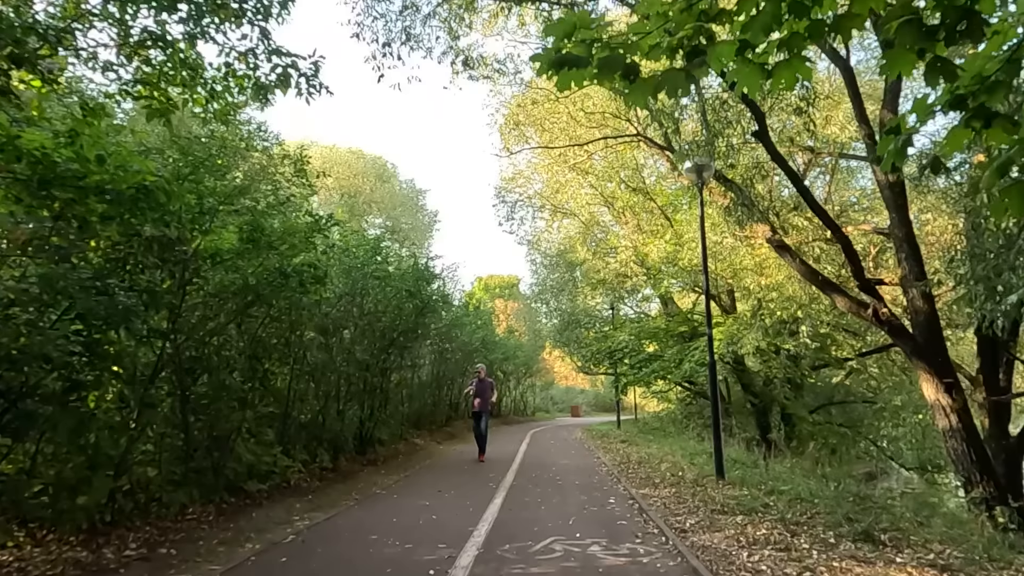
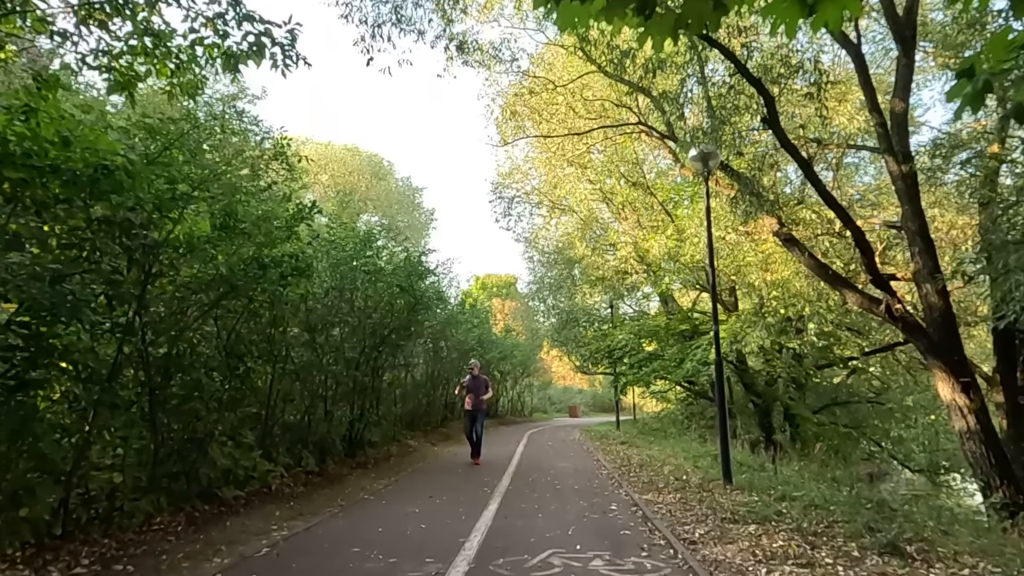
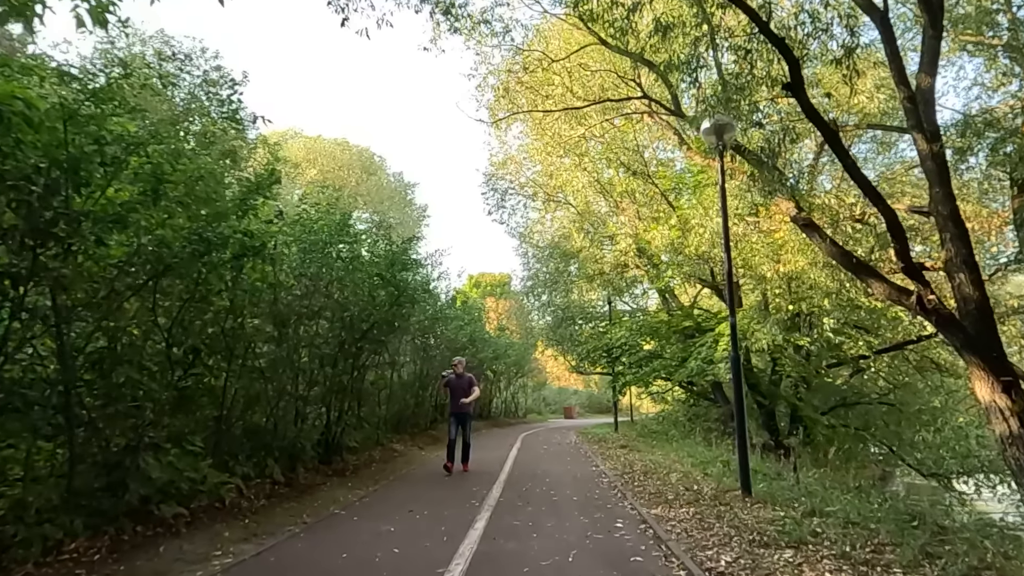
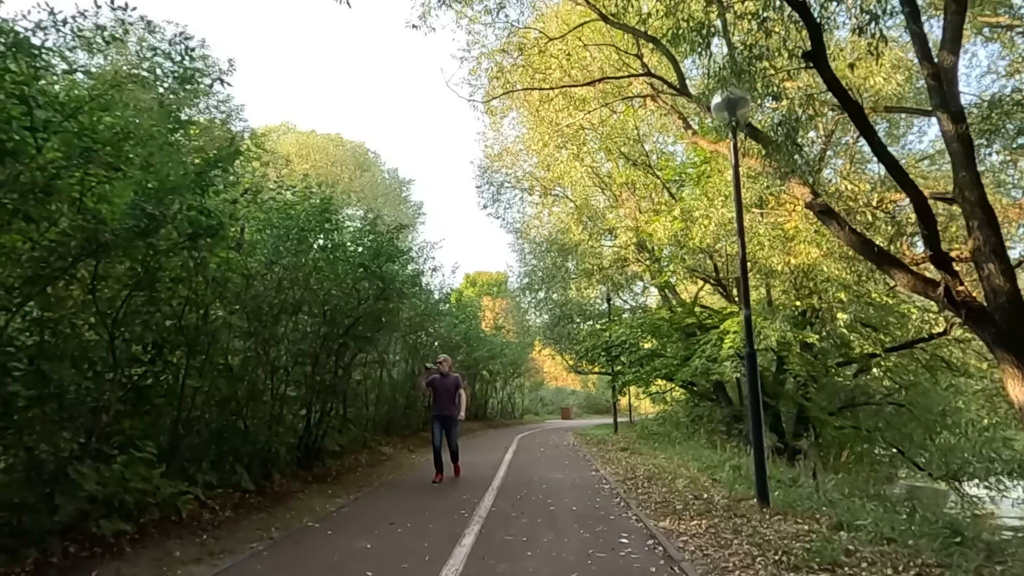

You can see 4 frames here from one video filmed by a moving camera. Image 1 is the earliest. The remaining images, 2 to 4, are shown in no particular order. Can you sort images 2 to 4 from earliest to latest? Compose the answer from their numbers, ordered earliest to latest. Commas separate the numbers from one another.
2, 3, 4
